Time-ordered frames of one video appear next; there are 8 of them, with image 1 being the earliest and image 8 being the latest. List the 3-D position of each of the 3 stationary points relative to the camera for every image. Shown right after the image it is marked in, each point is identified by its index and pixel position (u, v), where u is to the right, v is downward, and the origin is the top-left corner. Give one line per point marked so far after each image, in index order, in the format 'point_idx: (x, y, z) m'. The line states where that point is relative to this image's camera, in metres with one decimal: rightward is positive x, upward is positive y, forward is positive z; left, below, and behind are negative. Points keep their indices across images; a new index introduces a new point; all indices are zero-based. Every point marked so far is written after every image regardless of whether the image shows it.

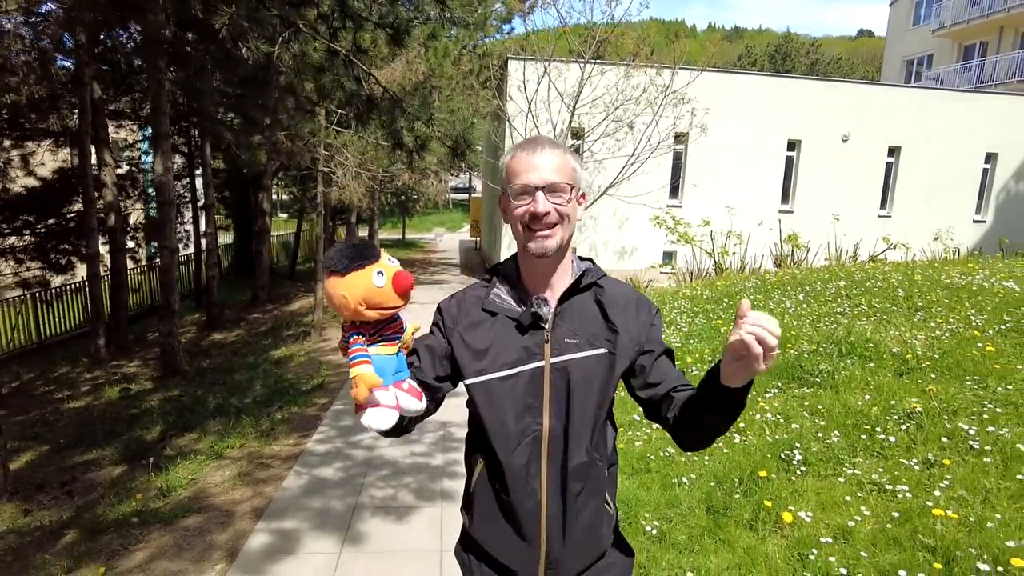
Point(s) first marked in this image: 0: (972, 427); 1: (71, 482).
0: (+3.1, -1.0, +4.1) m
1: (-4.1, -1.8, +5.6) m
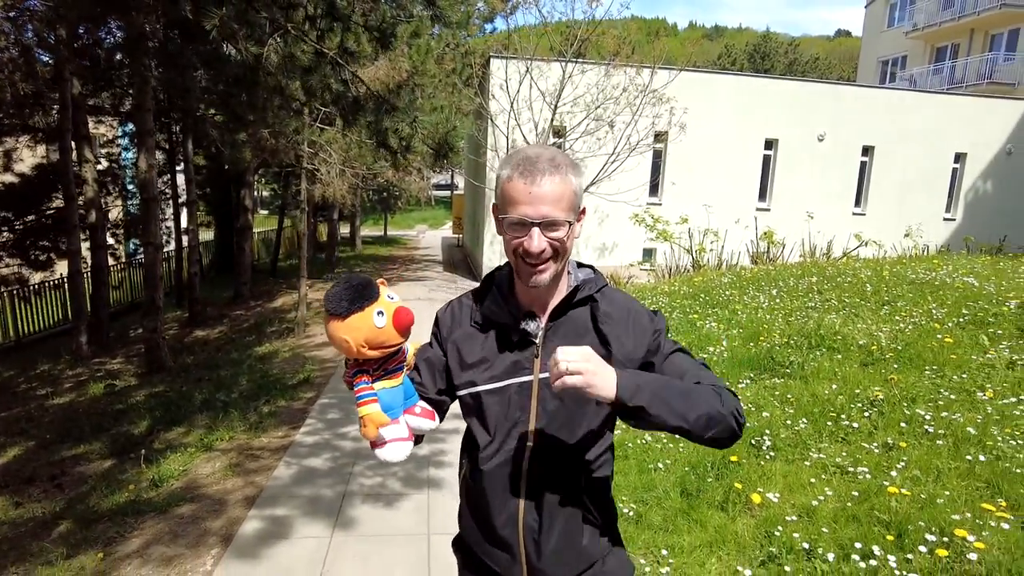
0: (+3.0, -0.9, +4.4) m
1: (-4.2, -1.7, +5.7) m
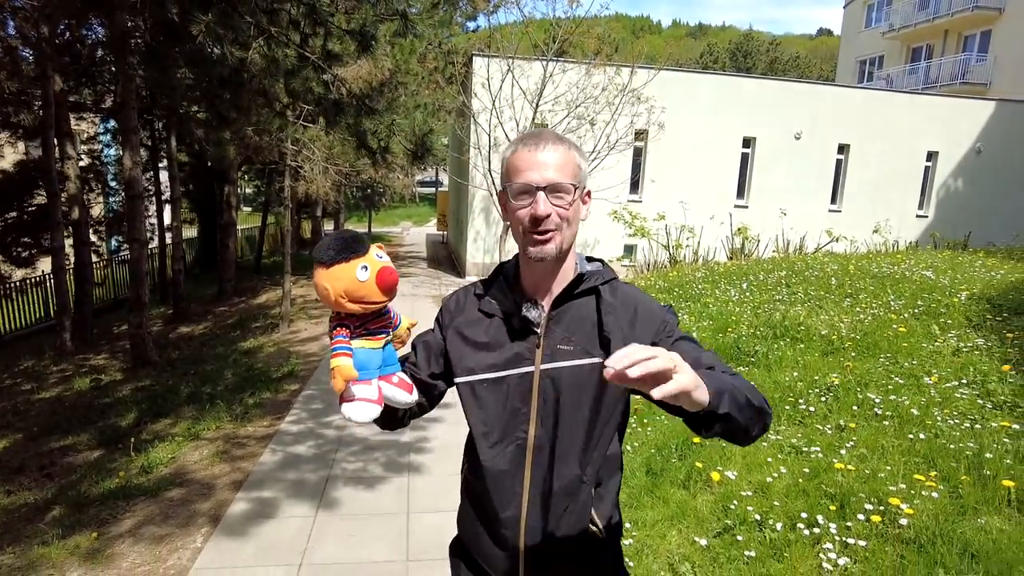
0: (+2.8, -0.8, +4.7) m
1: (-4.4, -1.7, +5.8) m
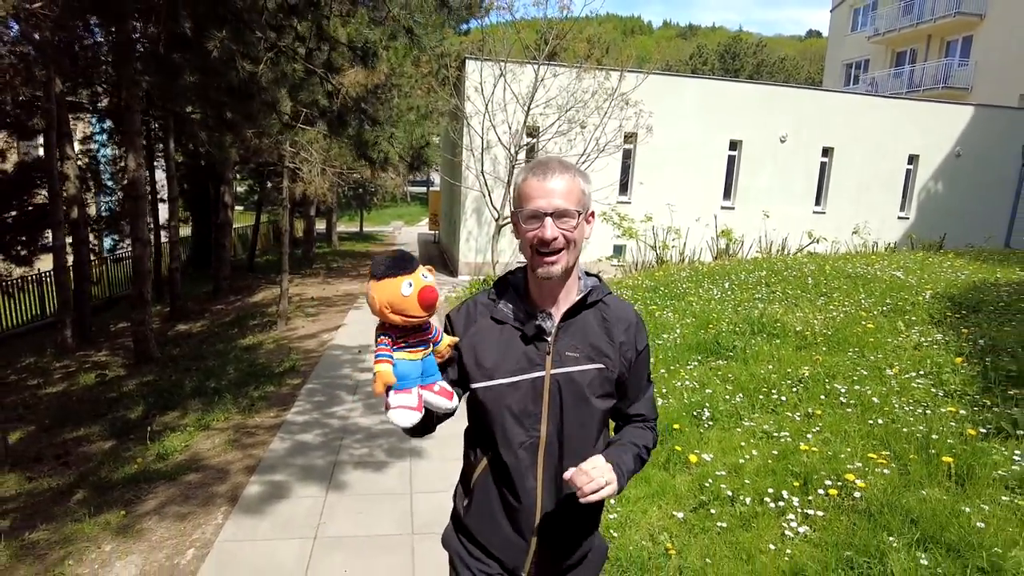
0: (+2.8, -0.8, +5.1) m
1: (-4.5, -1.7, +6.1) m
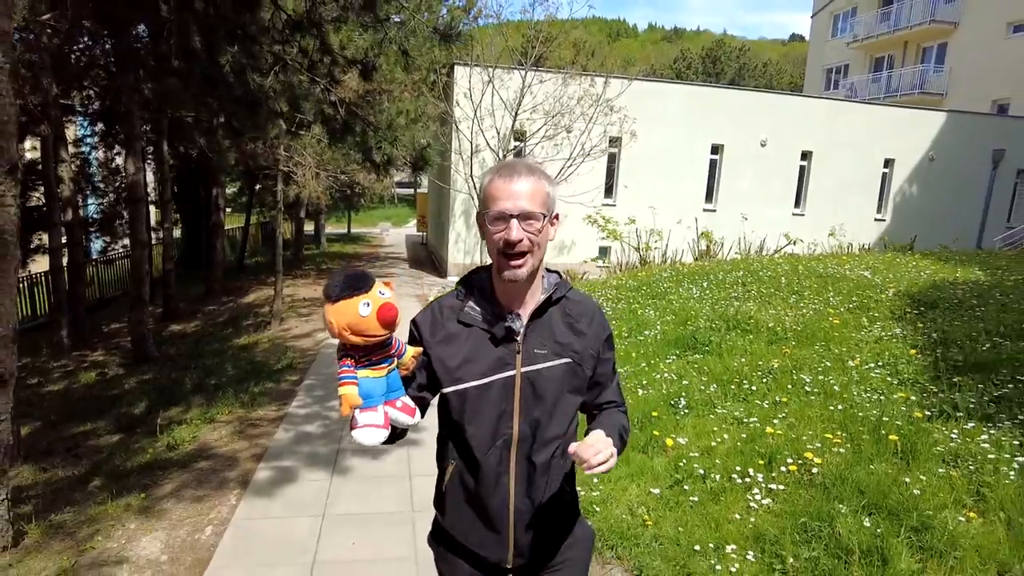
0: (+2.7, -0.8, +5.5) m
1: (-4.6, -1.7, +6.4) m
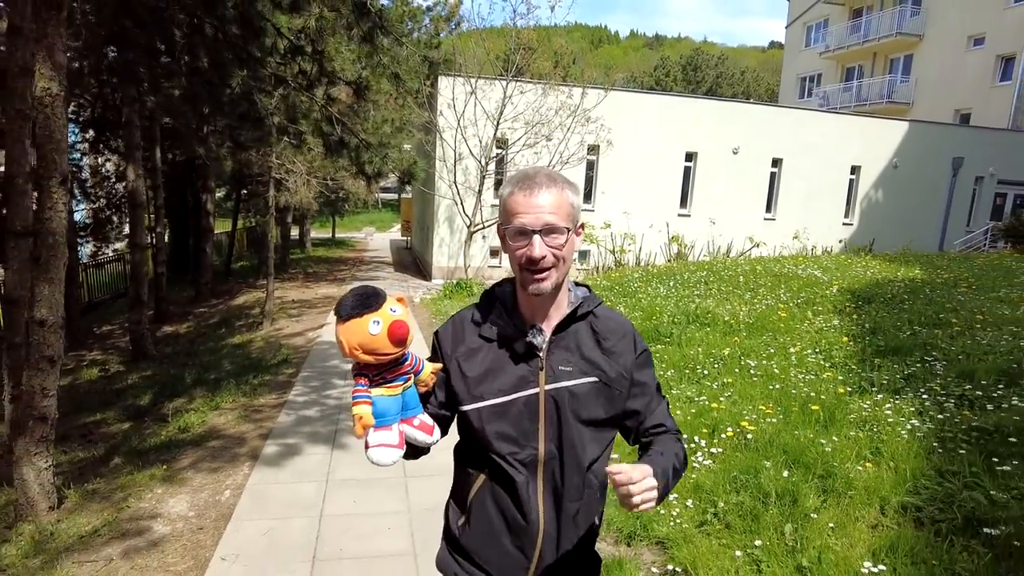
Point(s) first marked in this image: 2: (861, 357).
0: (+2.5, -0.8, +6.3) m
1: (-4.8, -1.7, +6.9) m
2: (+3.4, -0.7, +5.9) m
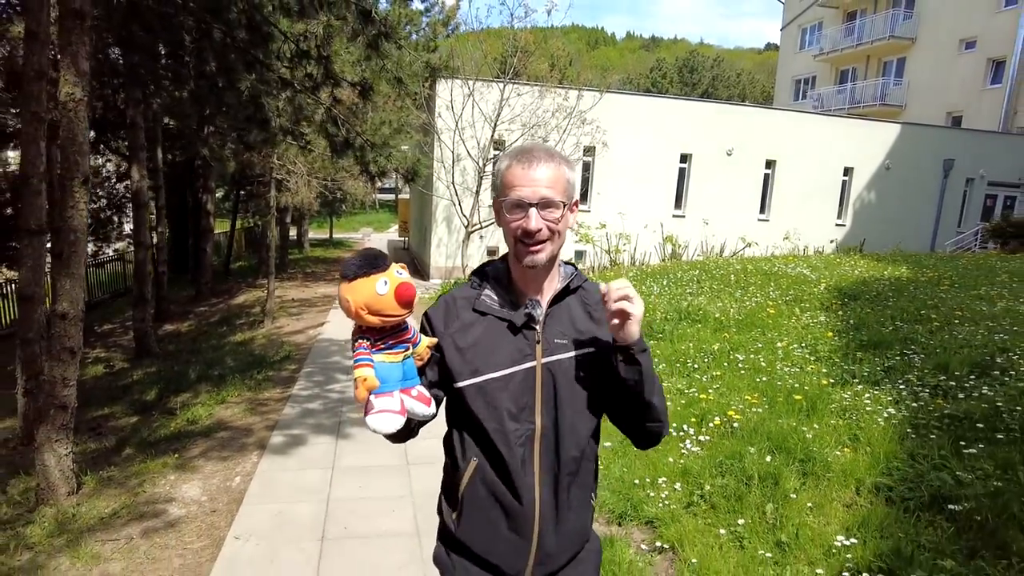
0: (+2.5, -0.7, +6.5) m
1: (-4.9, -1.6, +7.1) m
2: (+3.4, -0.6, +6.2) m
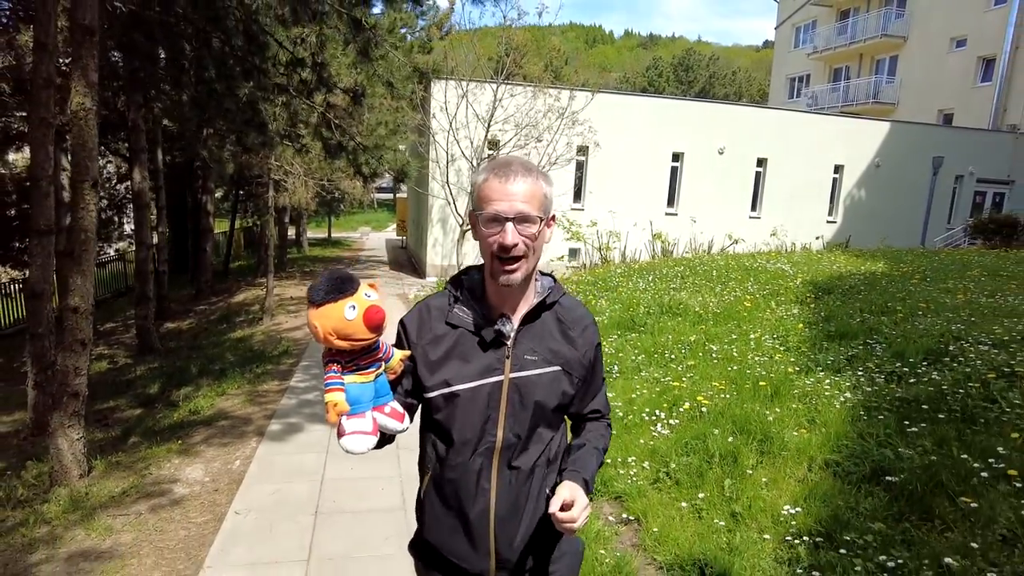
0: (+2.3, -0.7, +6.8) m
1: (-5.0, -1.6, +7.5) m
2: (+3.2, -0.6, +6.5) m
